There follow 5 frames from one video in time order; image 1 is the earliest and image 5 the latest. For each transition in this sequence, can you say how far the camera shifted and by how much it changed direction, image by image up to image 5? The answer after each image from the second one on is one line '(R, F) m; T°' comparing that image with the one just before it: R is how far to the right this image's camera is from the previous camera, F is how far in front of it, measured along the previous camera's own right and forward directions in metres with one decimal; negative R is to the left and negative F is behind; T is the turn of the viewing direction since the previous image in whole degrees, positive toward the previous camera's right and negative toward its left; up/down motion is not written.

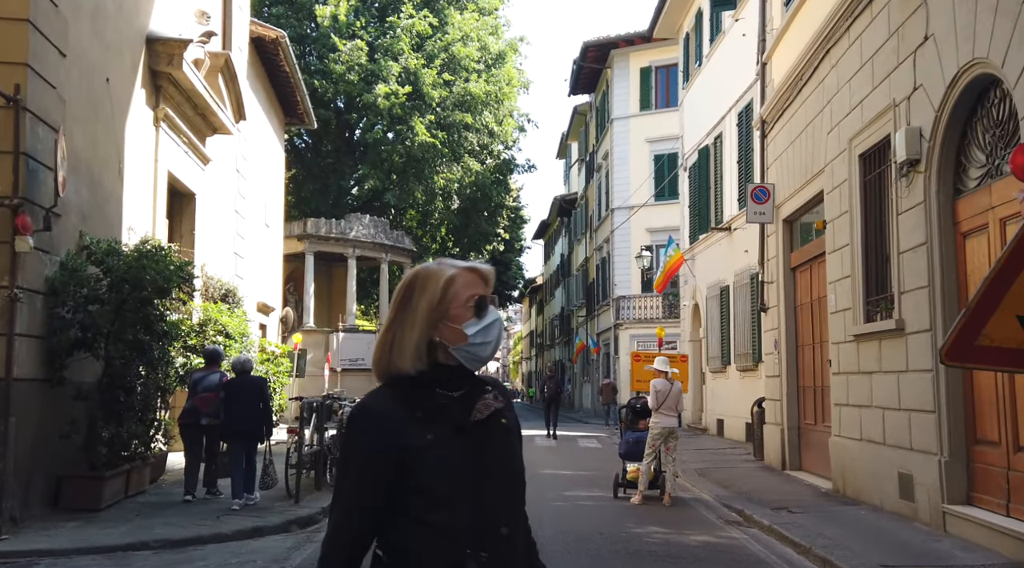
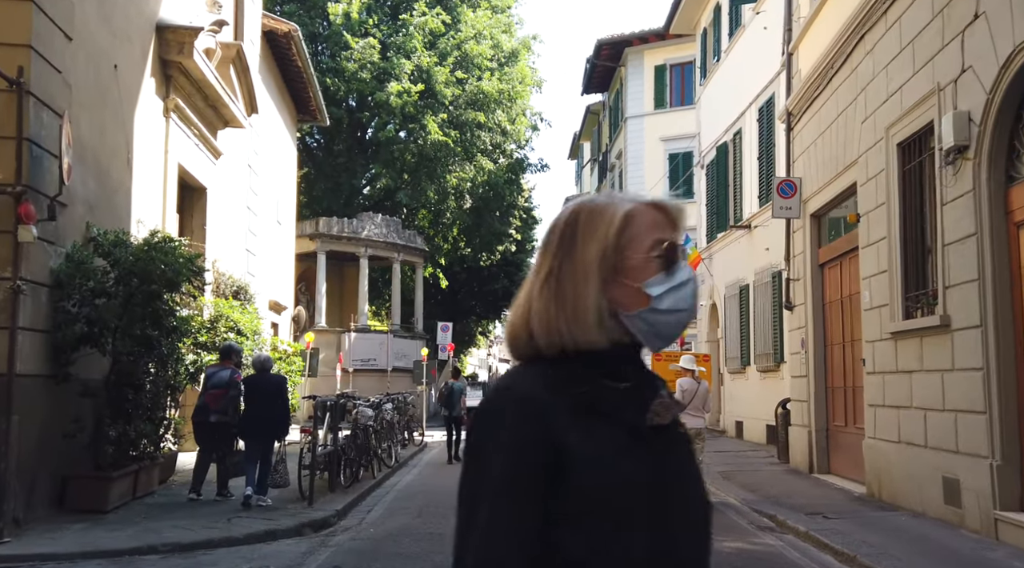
(-0.1, +0.4) m; -1°
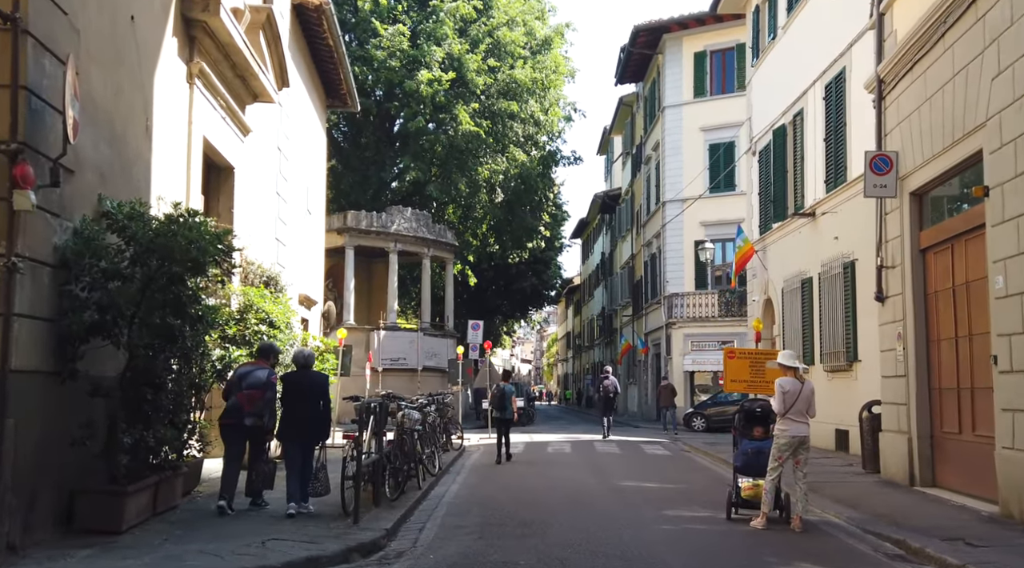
(-0.5, +1.5) m; -1°
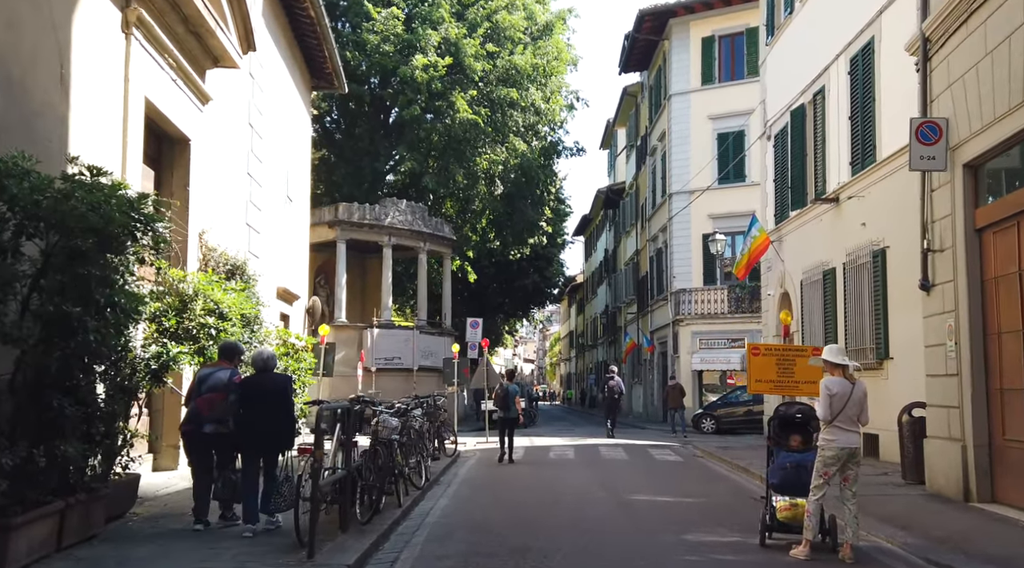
(+0.1, +1.7) m; 0°
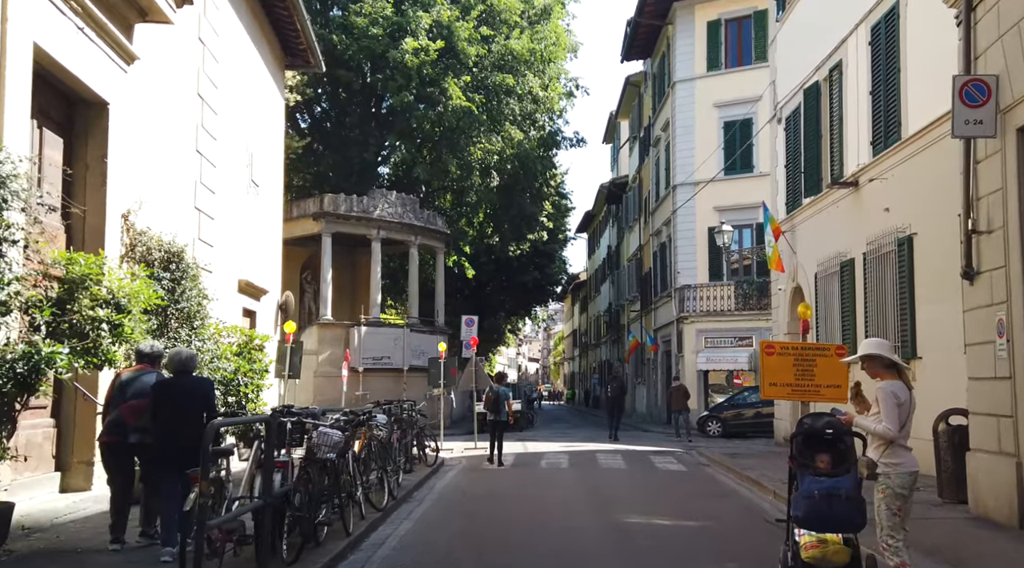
(+0.3, +1.8) m; 0°
